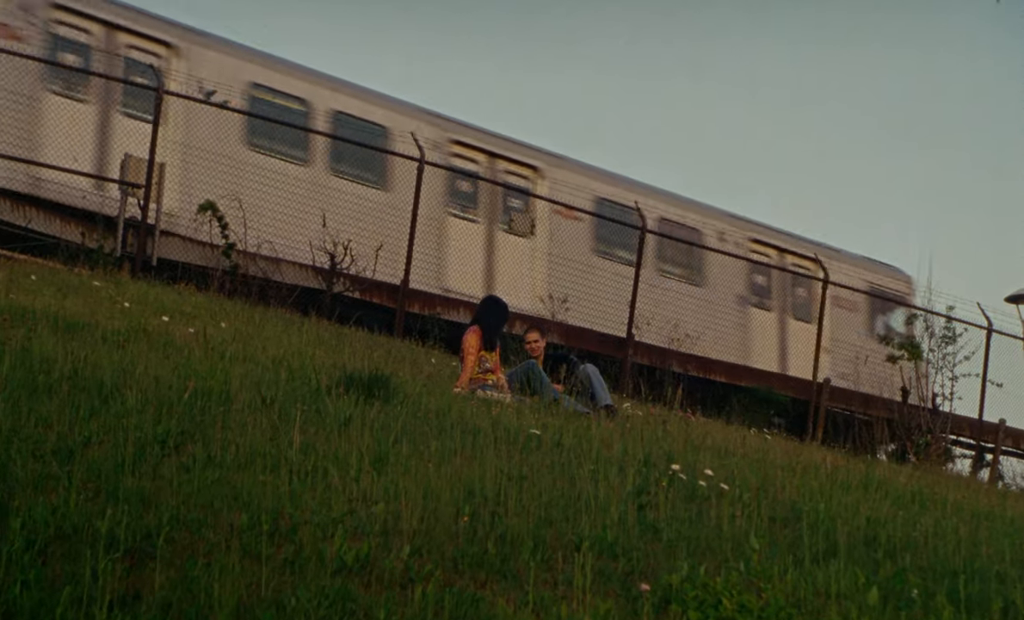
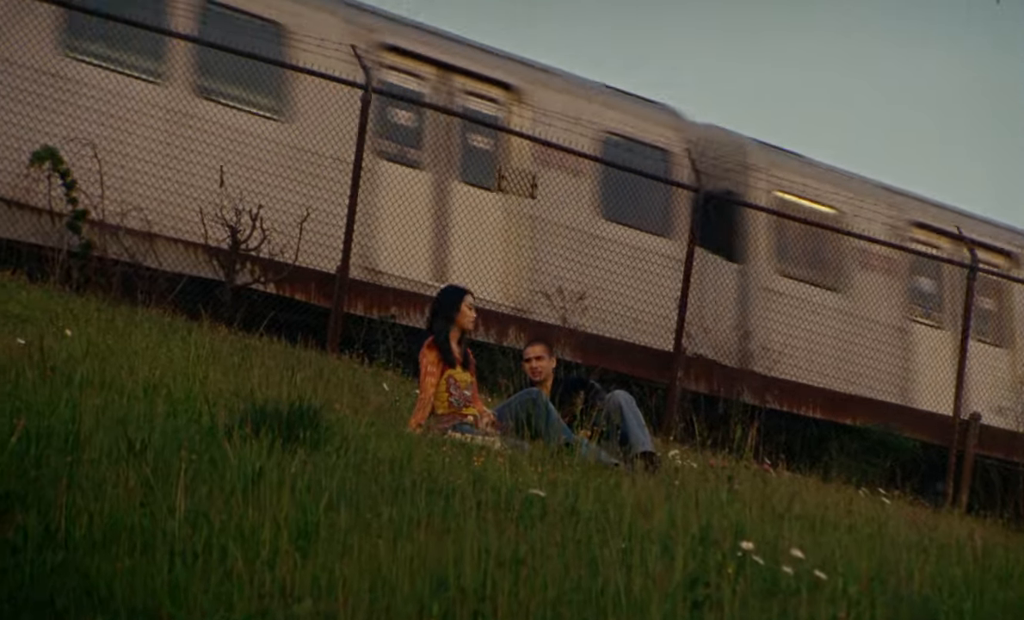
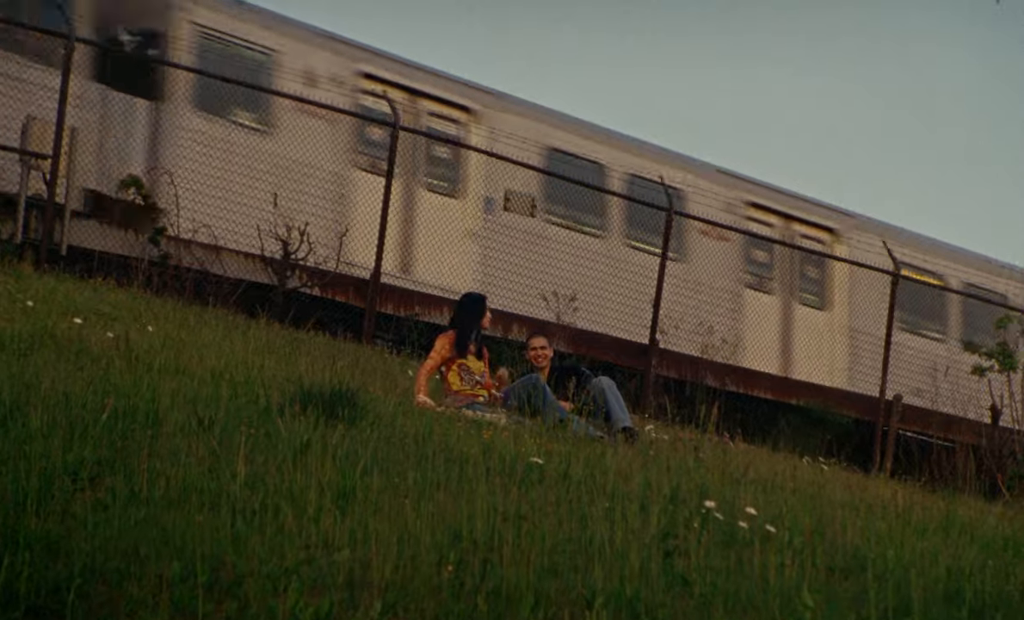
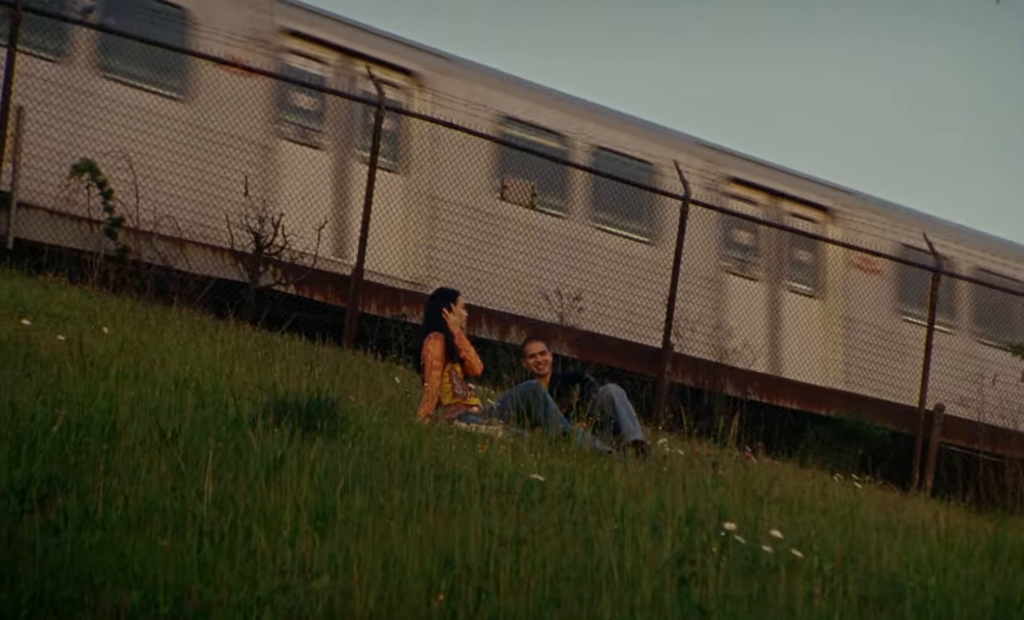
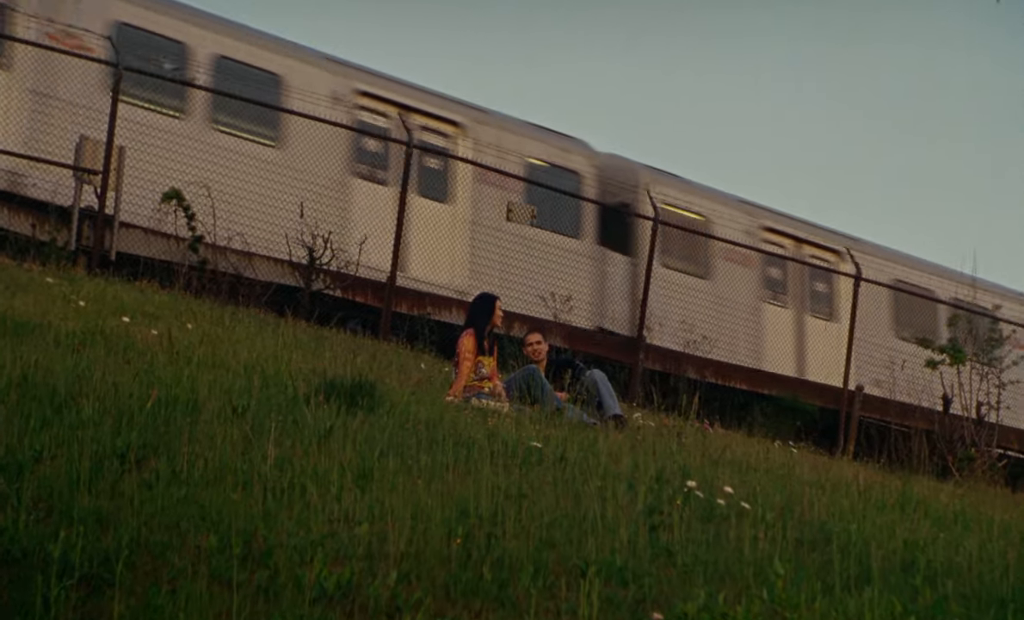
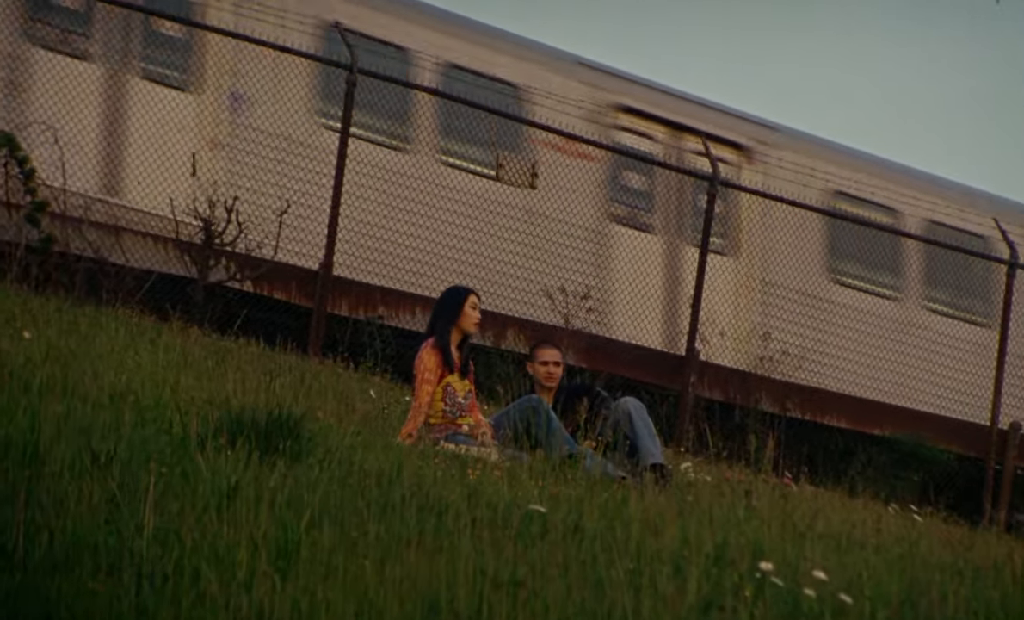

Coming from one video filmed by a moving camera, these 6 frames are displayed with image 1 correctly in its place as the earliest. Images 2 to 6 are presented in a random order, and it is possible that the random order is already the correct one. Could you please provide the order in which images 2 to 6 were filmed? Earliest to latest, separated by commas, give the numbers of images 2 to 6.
5, 3, 4, 2, 6
